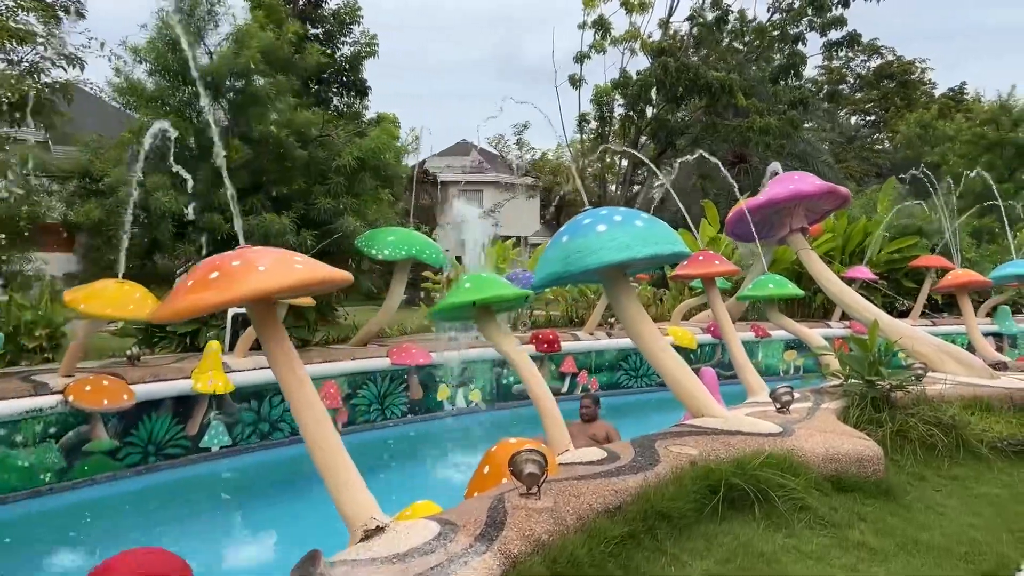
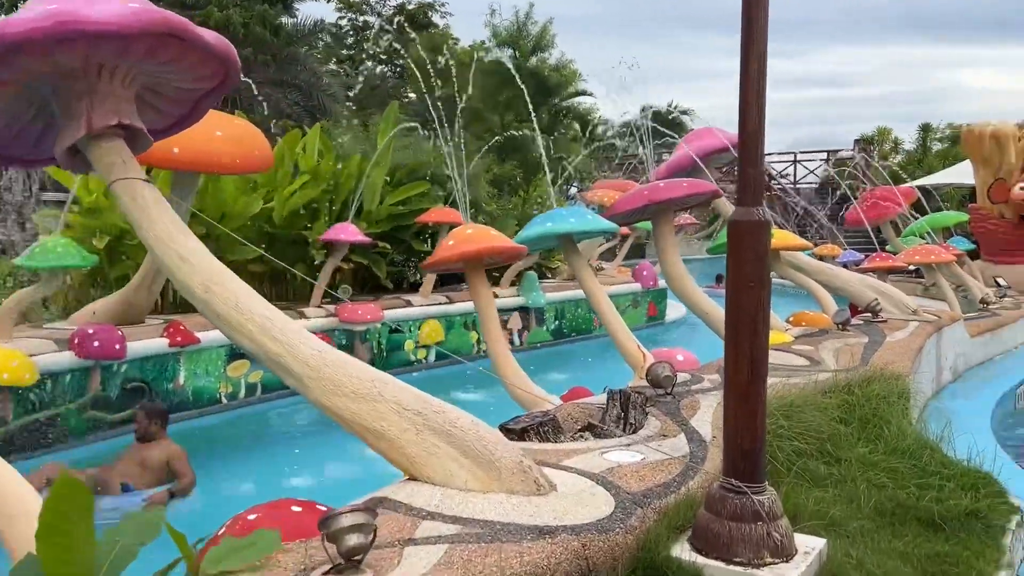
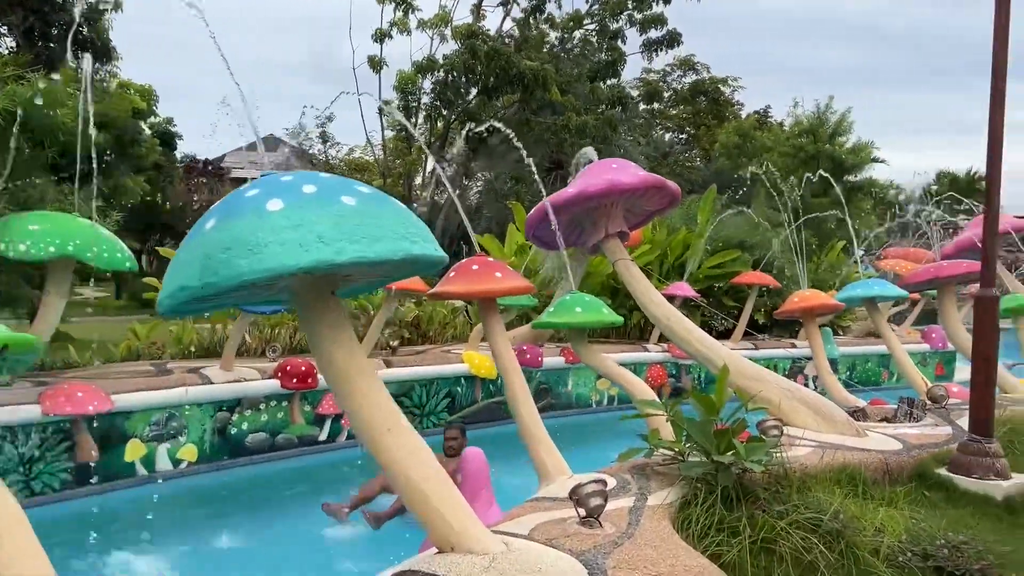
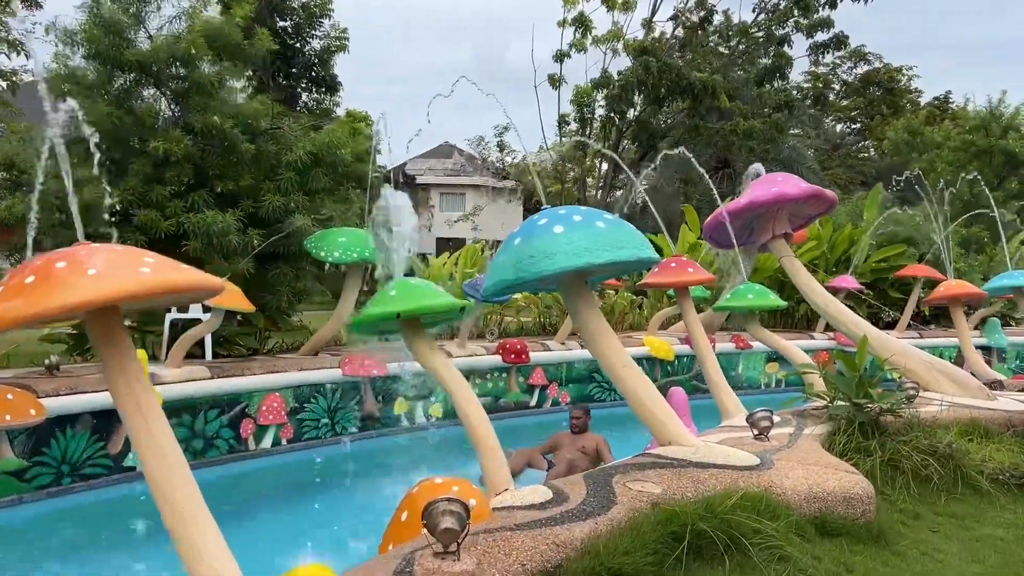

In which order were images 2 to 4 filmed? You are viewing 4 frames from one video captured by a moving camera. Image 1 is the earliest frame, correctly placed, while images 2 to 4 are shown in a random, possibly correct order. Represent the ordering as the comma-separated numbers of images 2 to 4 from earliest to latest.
4, 3, 2
